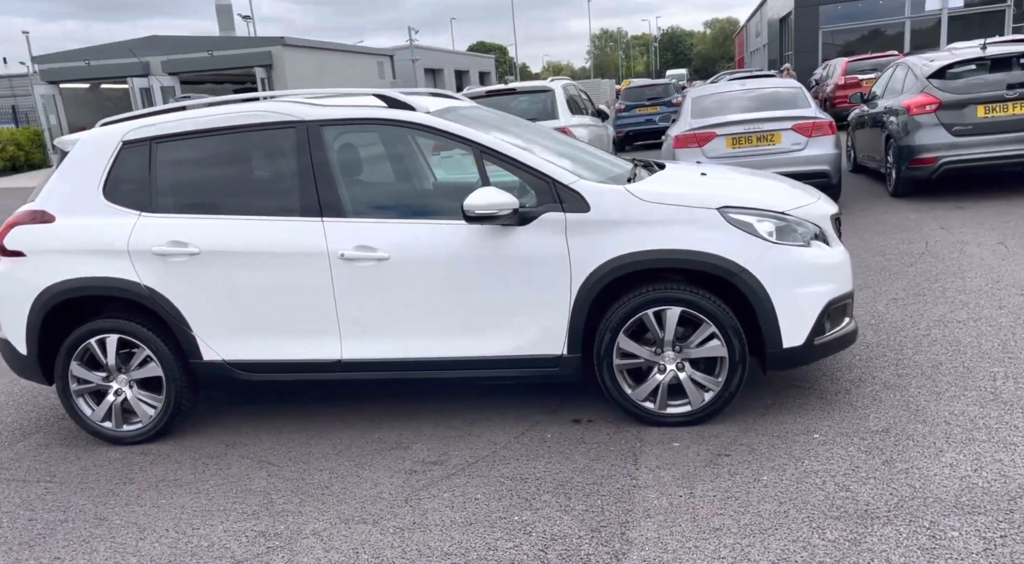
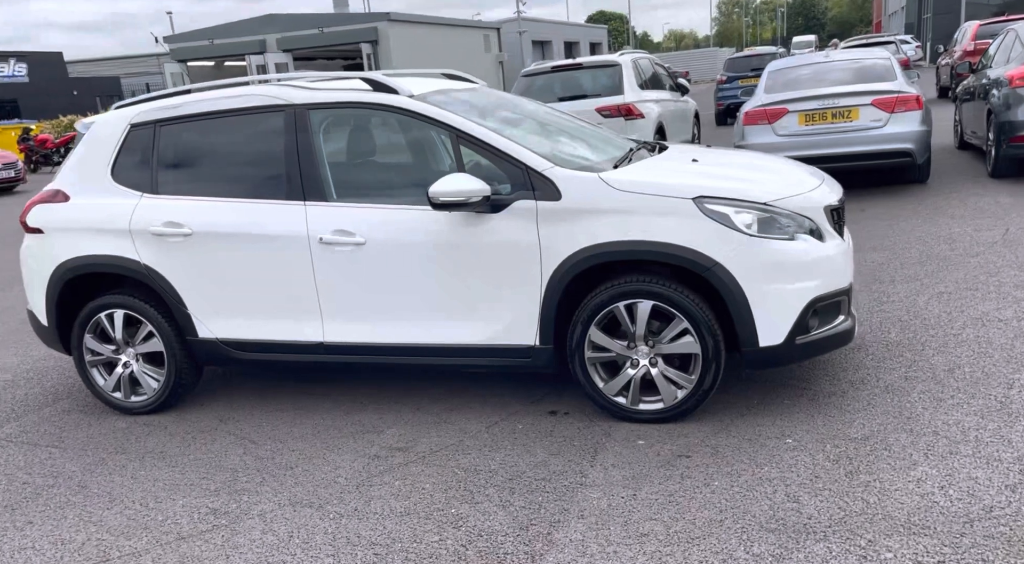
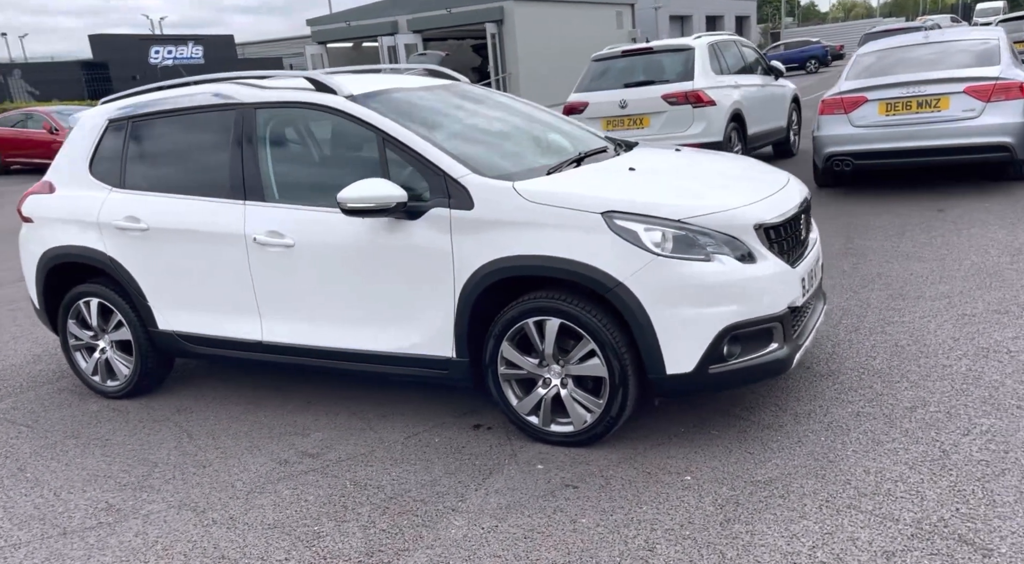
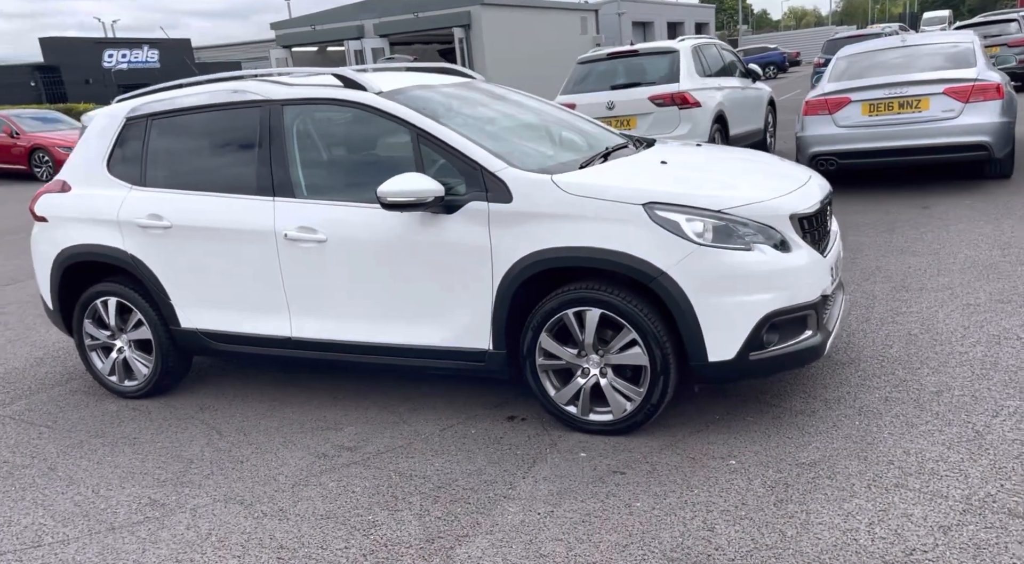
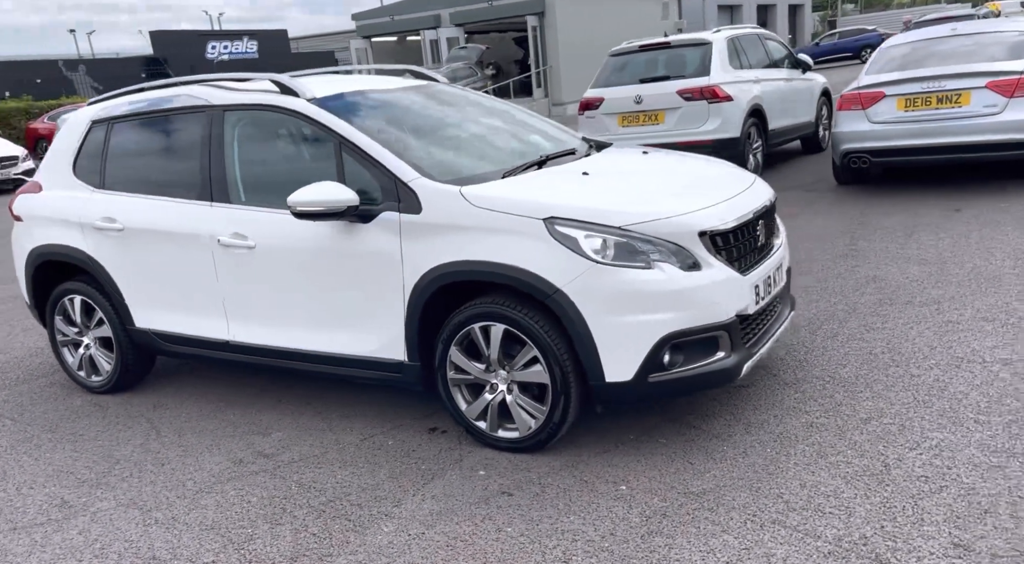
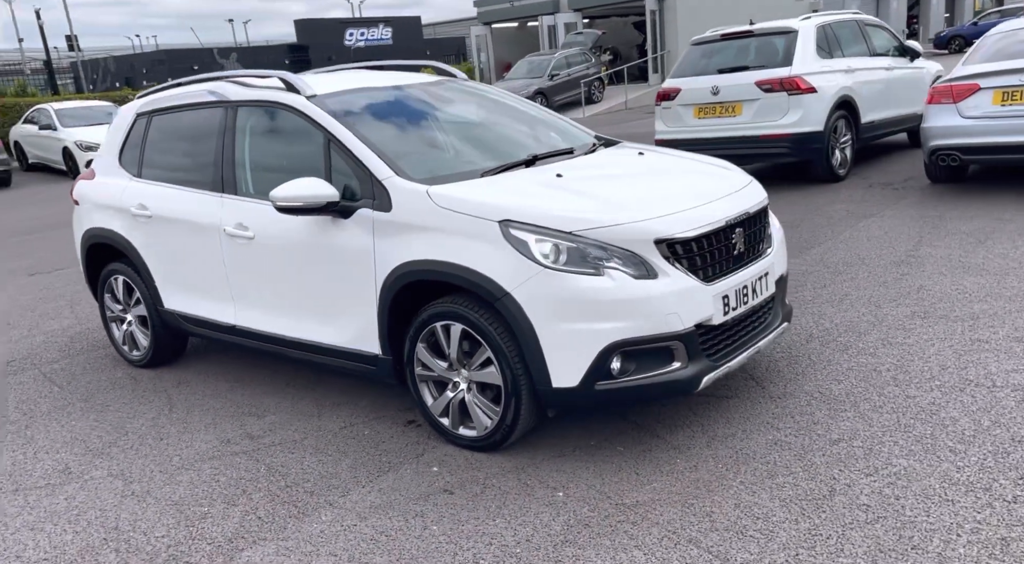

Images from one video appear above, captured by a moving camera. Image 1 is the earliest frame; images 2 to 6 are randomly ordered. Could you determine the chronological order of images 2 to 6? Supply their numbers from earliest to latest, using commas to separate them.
2, 4, 3, 5, 6
